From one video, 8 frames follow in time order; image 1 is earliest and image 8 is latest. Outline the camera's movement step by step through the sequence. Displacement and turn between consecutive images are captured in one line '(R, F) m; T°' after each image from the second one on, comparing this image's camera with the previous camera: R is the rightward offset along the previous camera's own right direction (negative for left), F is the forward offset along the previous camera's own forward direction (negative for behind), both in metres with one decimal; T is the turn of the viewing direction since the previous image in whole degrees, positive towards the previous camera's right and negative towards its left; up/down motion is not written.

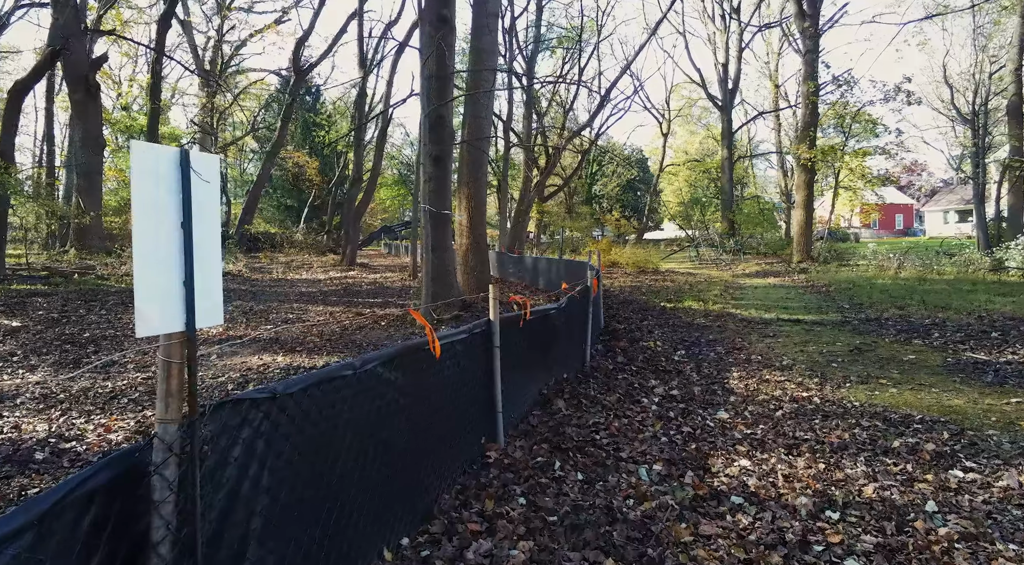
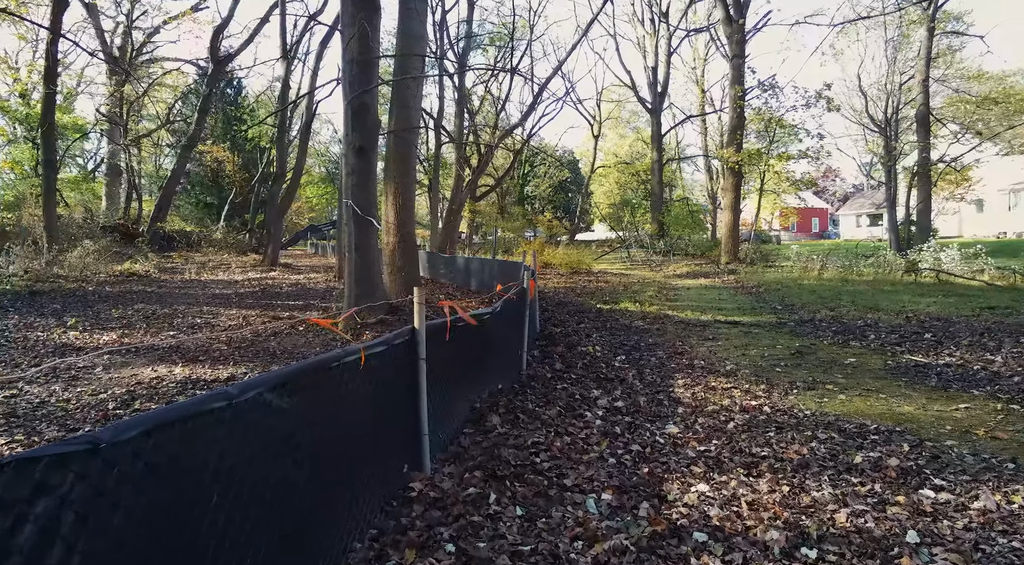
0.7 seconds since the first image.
(0.0, +0.6) m; +6°
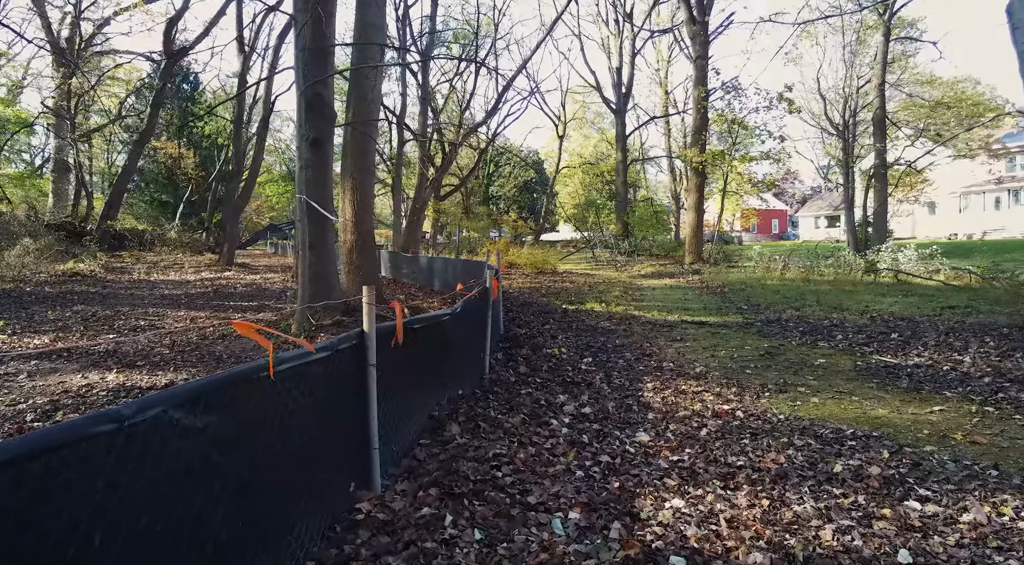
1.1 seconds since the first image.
(0.0, +0.3) m; +3°
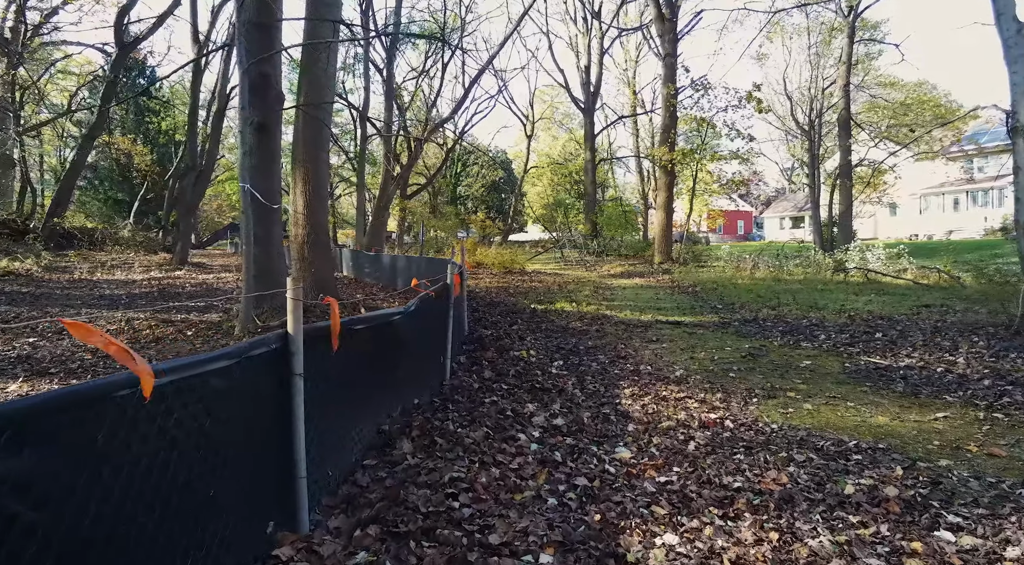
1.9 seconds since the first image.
(0.0, +0.6) m; +3°
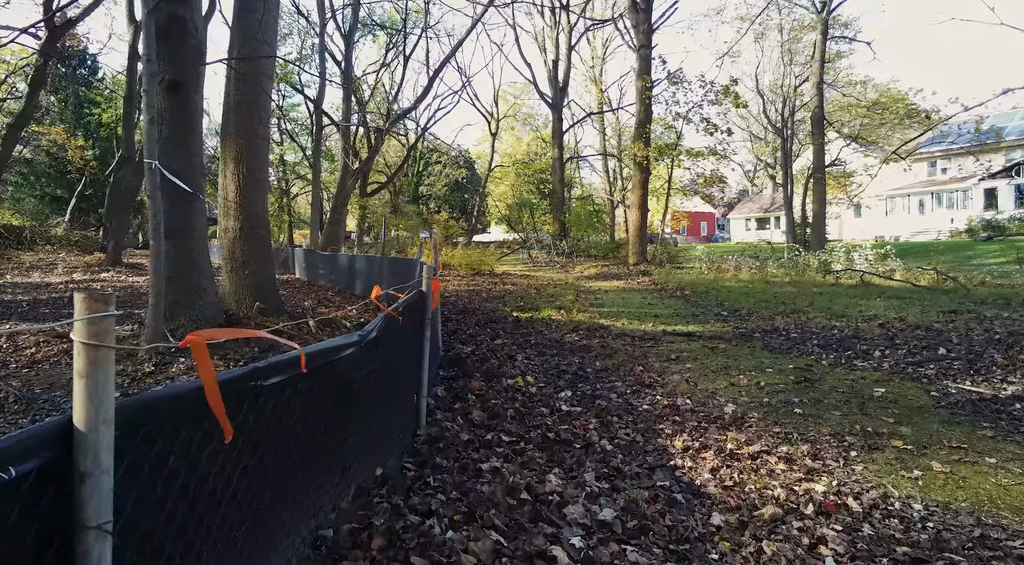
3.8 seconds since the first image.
(-0.2, +1.7) m; +3°
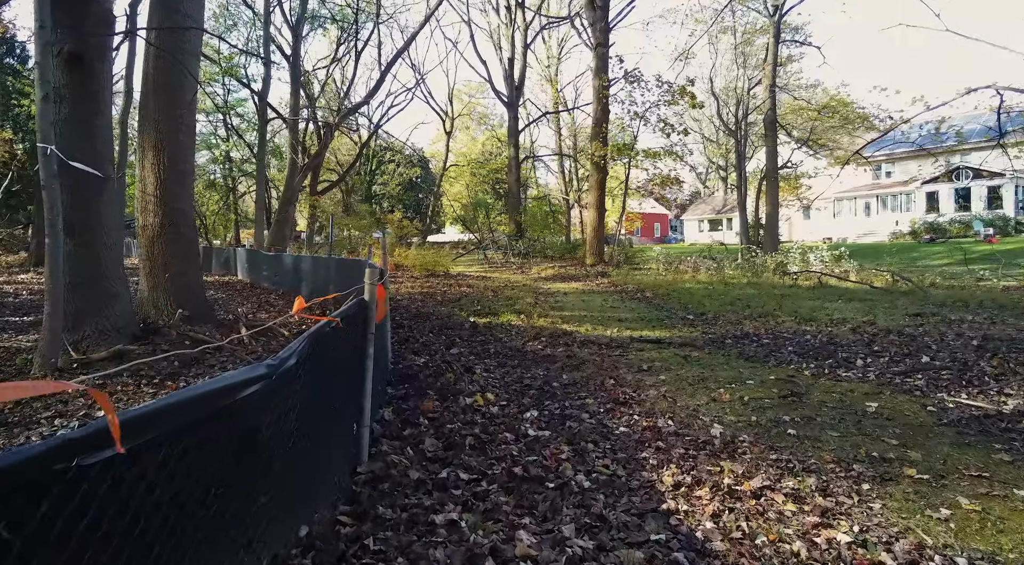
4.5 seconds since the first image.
(0.0, +0.6) m; +4°
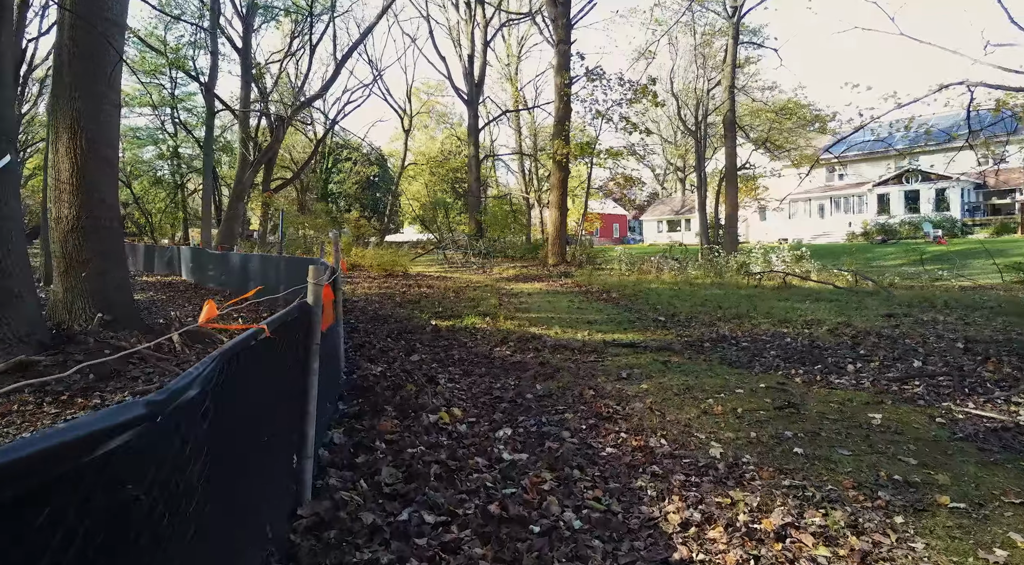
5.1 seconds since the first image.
(-0.1, +0.6) m; +4°
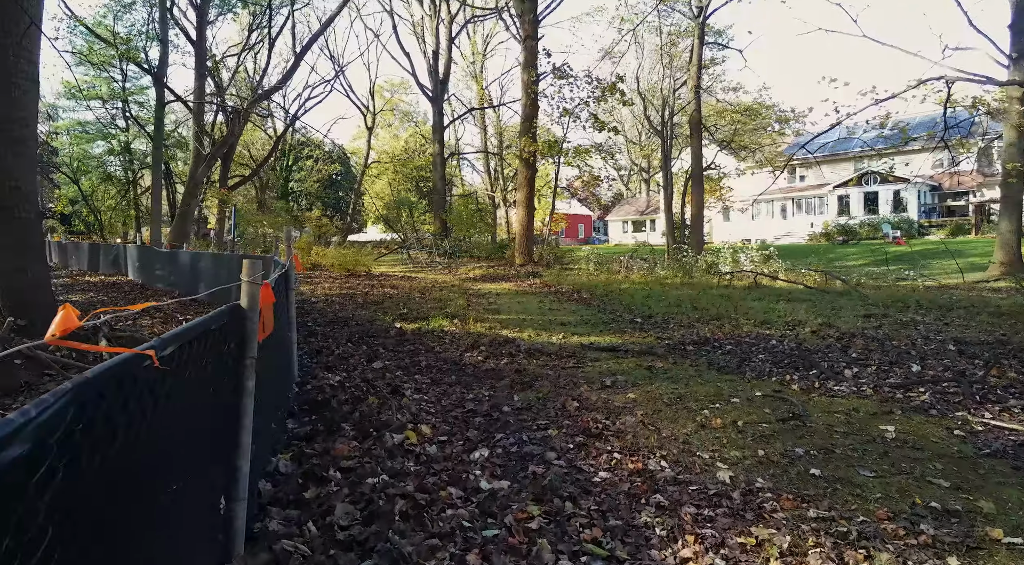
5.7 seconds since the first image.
(-0.1, +0.5) m; +3°
